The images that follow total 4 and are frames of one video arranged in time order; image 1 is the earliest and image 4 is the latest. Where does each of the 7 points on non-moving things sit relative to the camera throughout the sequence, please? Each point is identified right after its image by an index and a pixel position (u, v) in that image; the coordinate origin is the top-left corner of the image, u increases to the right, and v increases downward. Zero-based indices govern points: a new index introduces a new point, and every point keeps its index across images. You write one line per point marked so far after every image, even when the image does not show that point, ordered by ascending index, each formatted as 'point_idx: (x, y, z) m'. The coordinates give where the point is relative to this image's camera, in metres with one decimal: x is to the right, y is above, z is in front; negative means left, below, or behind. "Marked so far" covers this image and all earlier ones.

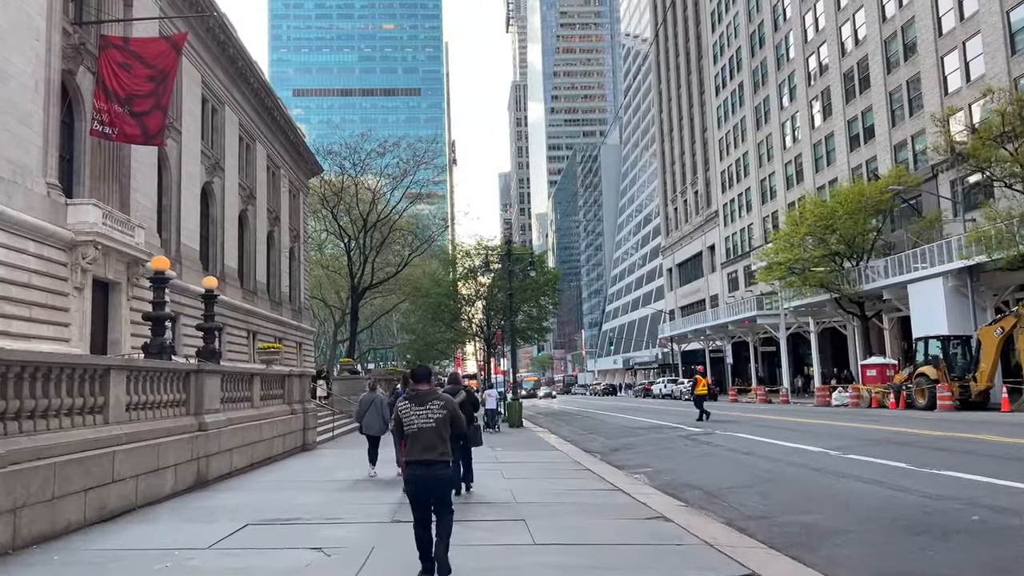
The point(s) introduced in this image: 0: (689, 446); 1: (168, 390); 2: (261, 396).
0: (+3.5, -3.1, +14.7) m
1: (-4.3, -1.3, +9.3) m
2: (-4.5, -1.9, +13.3) m
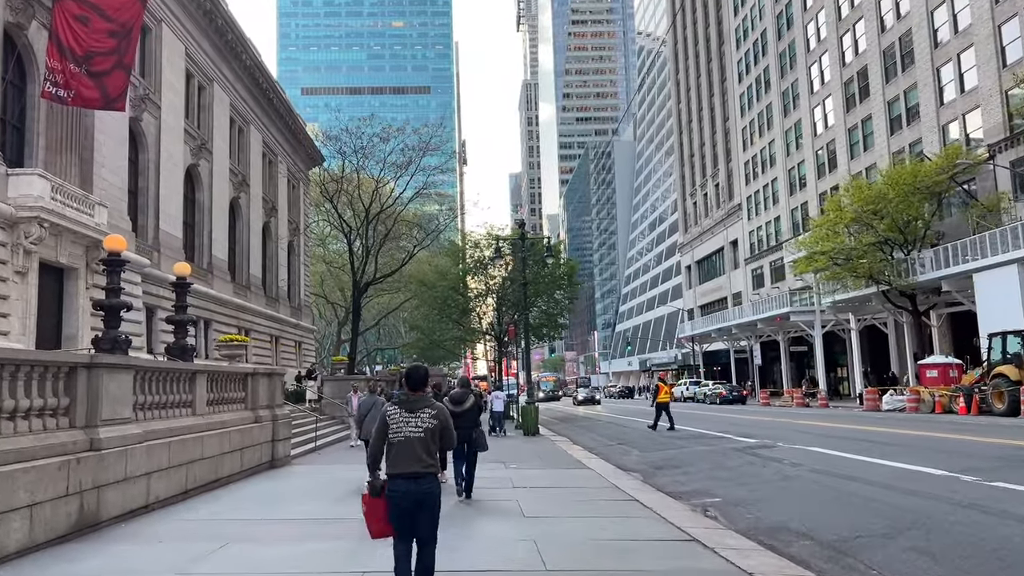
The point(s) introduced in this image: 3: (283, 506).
0: (+3.8, -2.7, +11.6) m
1: (-4.1, -0.9, +6.4) m
2: (-4.2, -1.6, +10.3) m
3: (-2.7, -2.5, +8.7) m
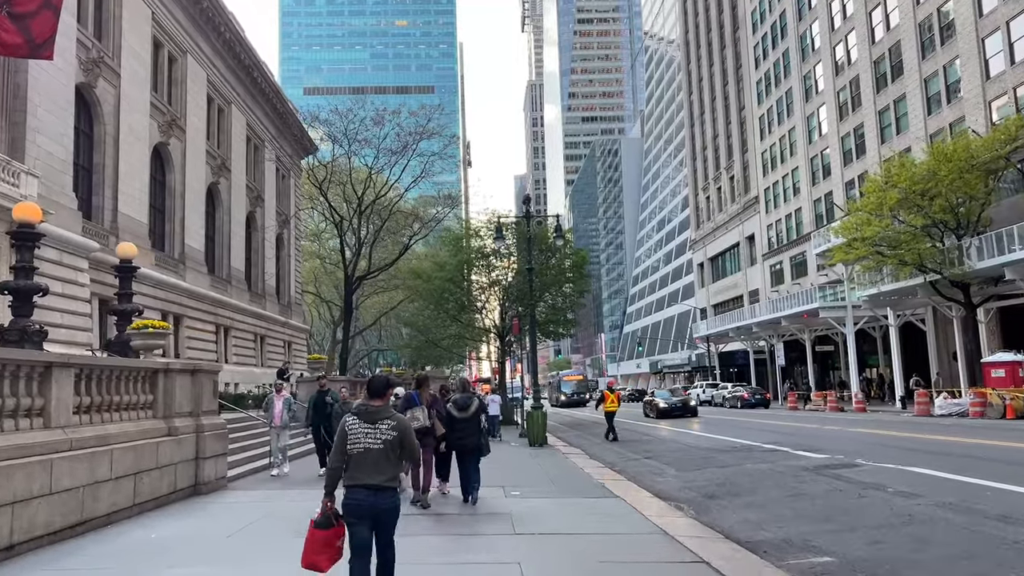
0: (+3.8, -2.3, +8.5) m
1: (-4.1, -0.5, +3.3) m
2: (-4.2, -1.2, +7.3) m
3: (-2.7, -2.1, +5.6) m
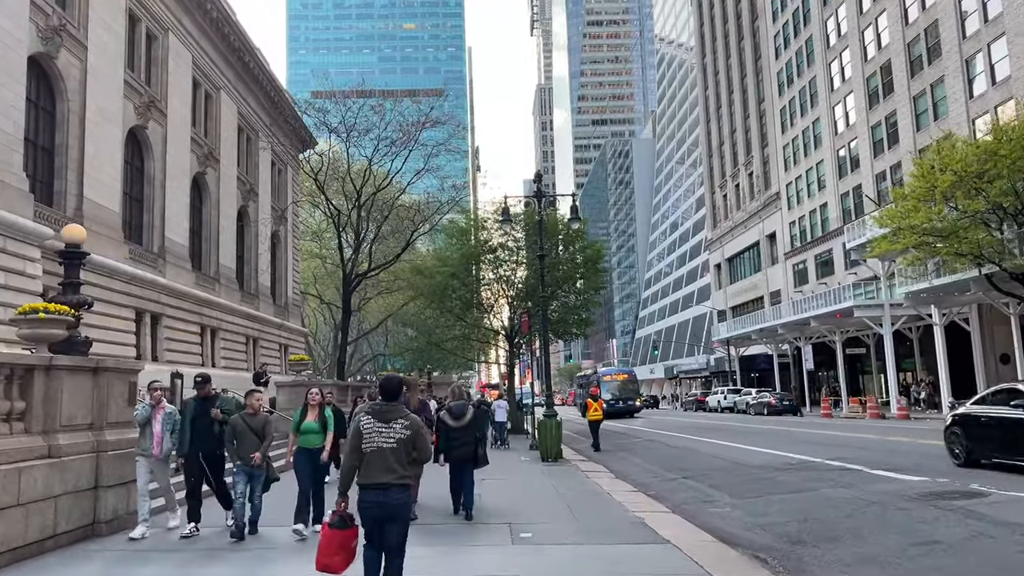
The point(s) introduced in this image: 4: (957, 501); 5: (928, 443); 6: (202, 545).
0: (+3.9, -2.0, +6.0) m
1: (-4.1, -0.1, +0.9) m
2: (-4.1, -0.9, +4.8) m
3: (-2.6, -1.8, +3.1) m
4: (+4.5, -2.1, +7.5) m
5: (+9.0, -3.3, +16.0) m
6: (-2.8, -2.3, +6.8) m
